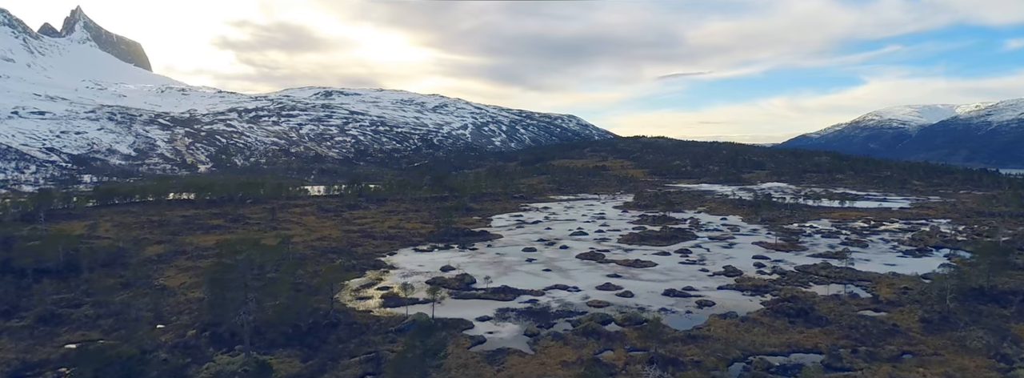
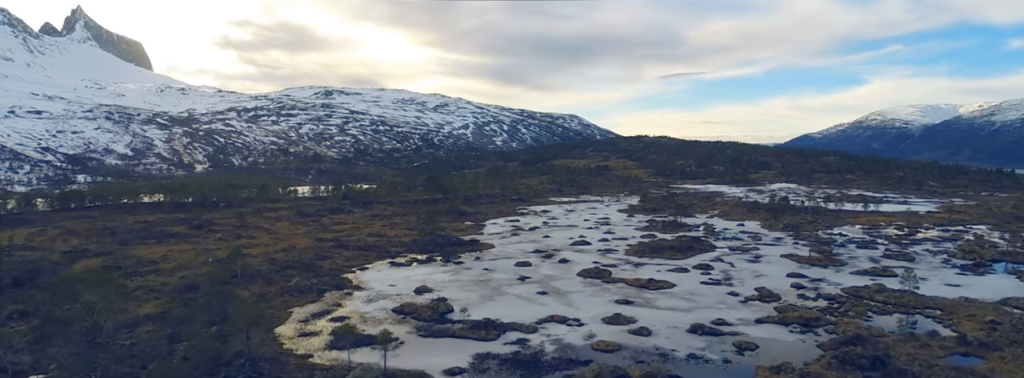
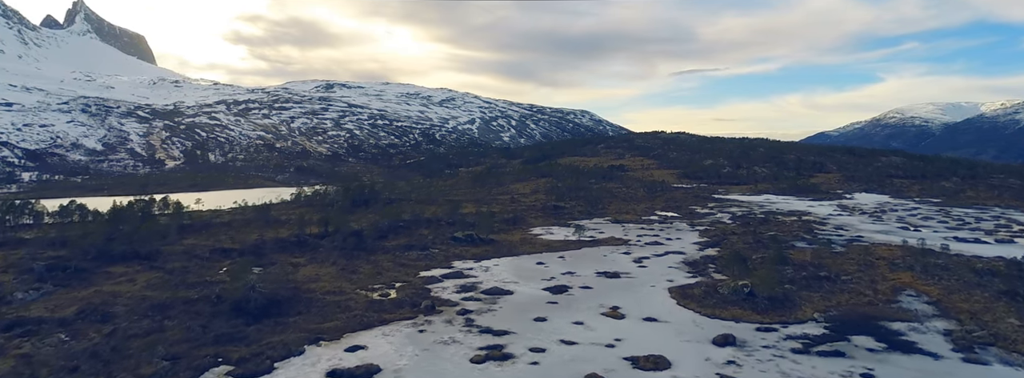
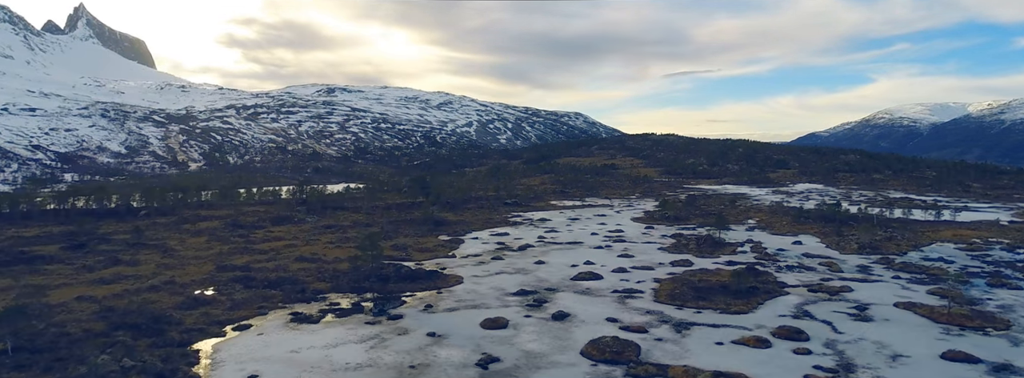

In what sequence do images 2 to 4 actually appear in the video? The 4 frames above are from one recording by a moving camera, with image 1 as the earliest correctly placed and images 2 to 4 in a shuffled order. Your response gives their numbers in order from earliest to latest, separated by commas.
2, 4, 3
